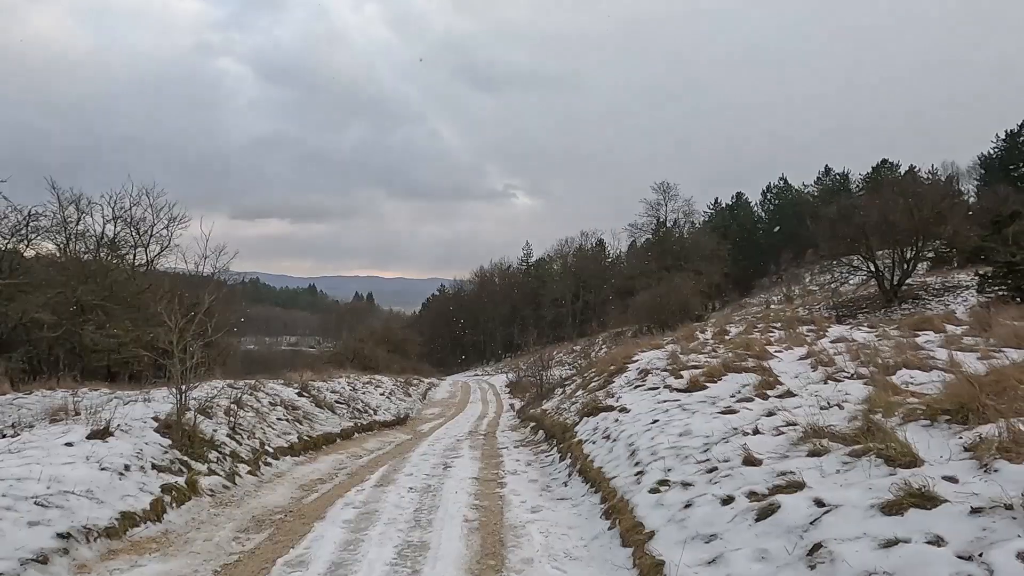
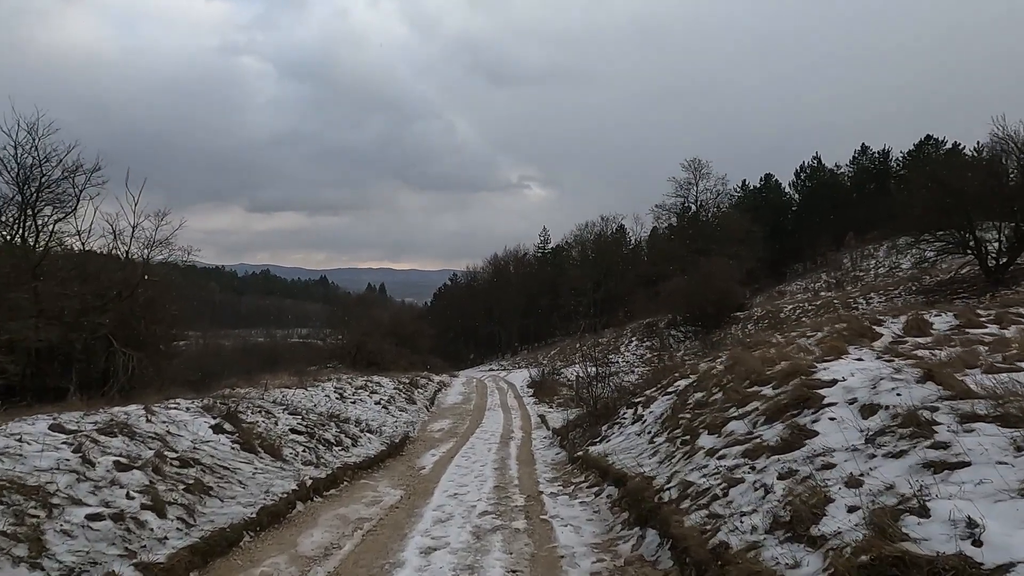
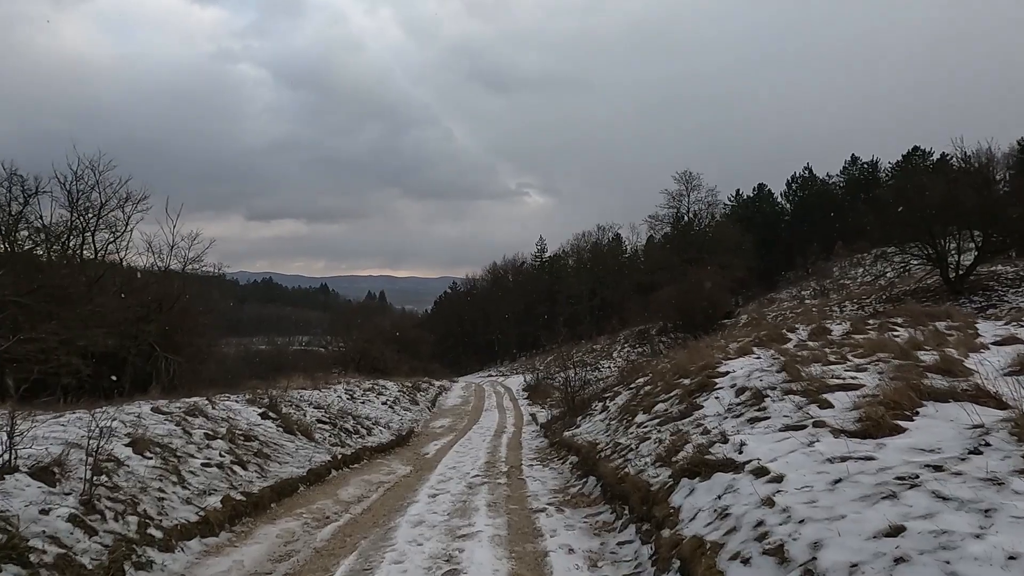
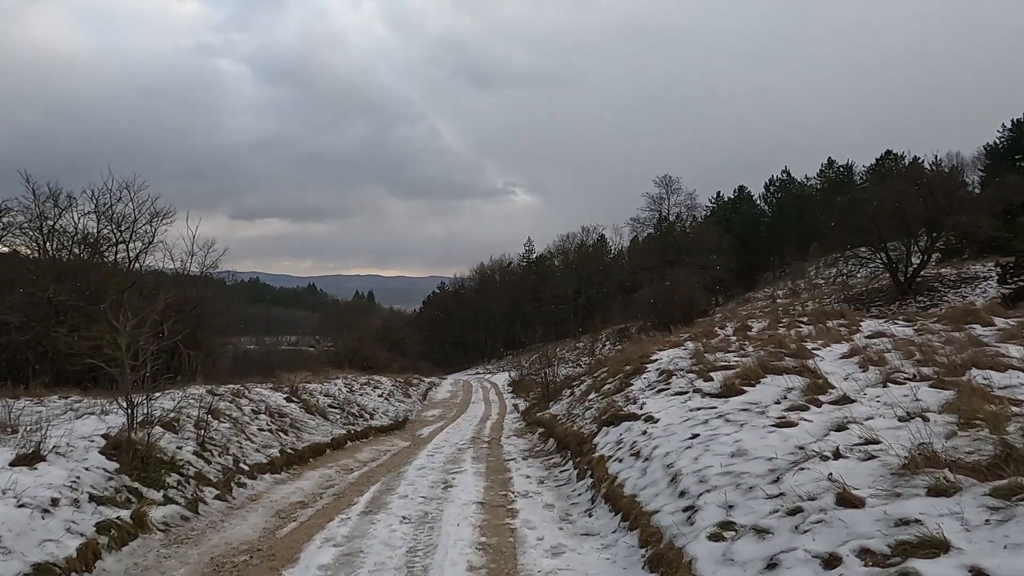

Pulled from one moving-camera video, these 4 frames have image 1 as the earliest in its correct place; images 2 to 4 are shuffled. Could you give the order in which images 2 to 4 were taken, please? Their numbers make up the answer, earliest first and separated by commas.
4, 3, 2
